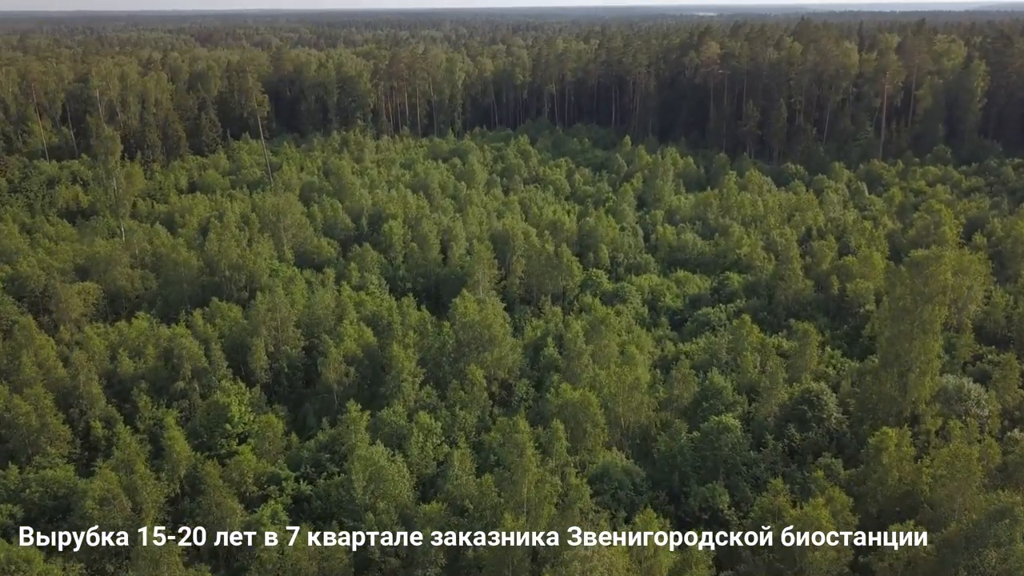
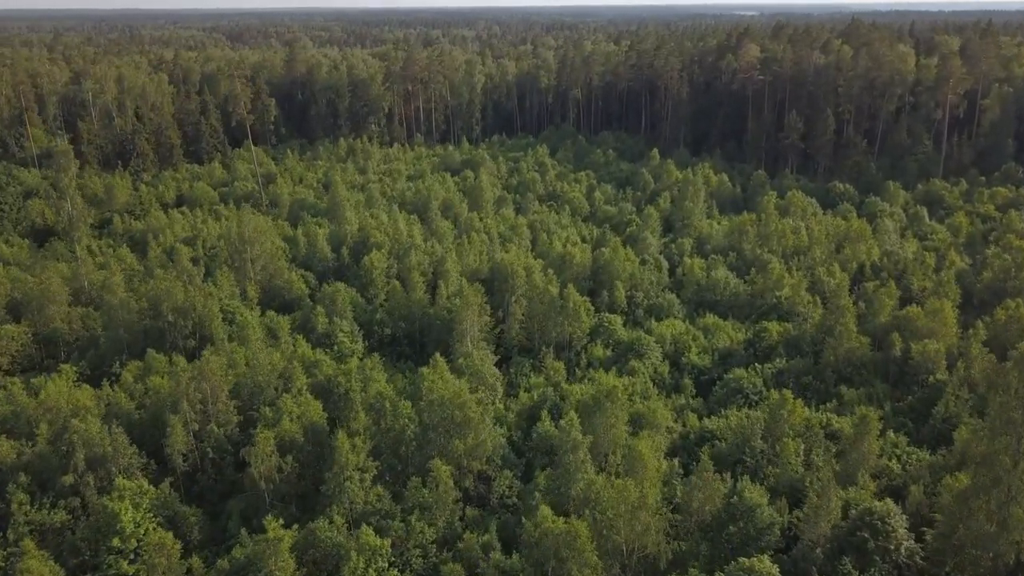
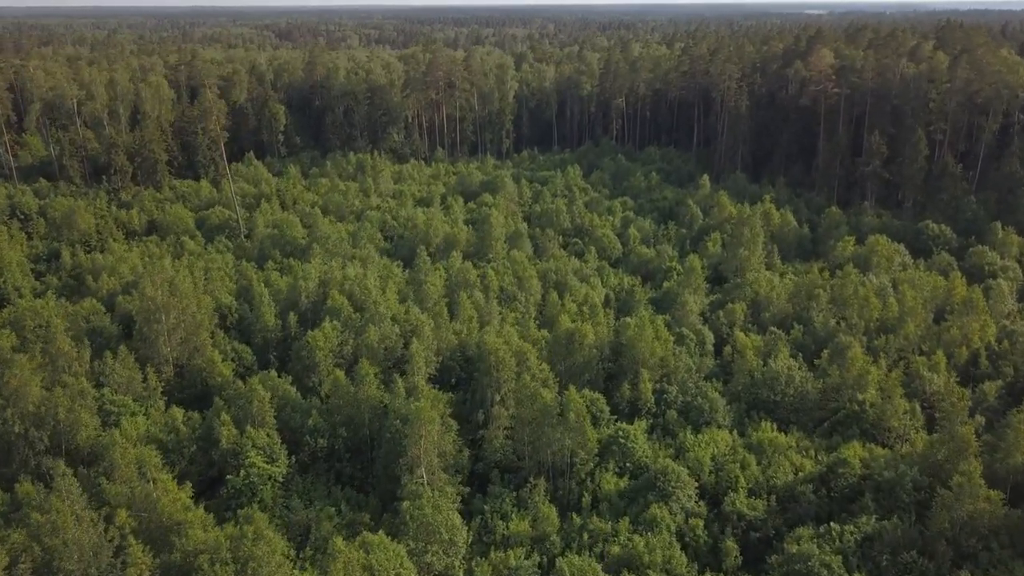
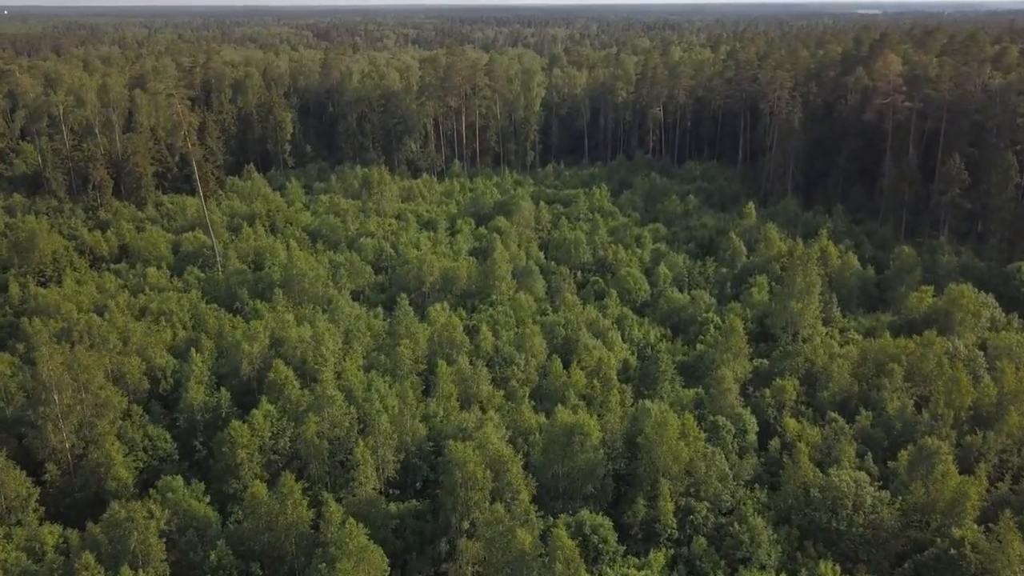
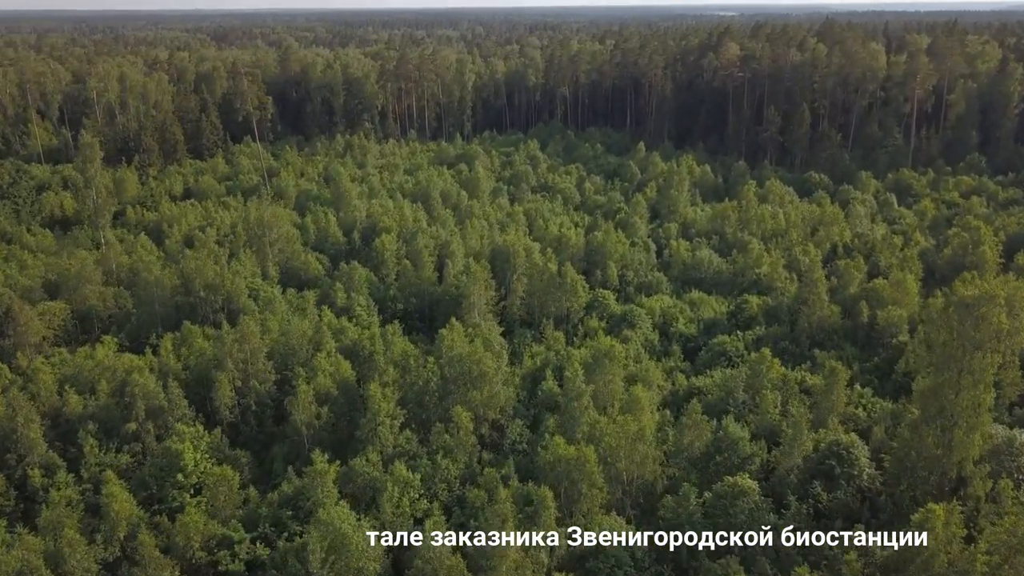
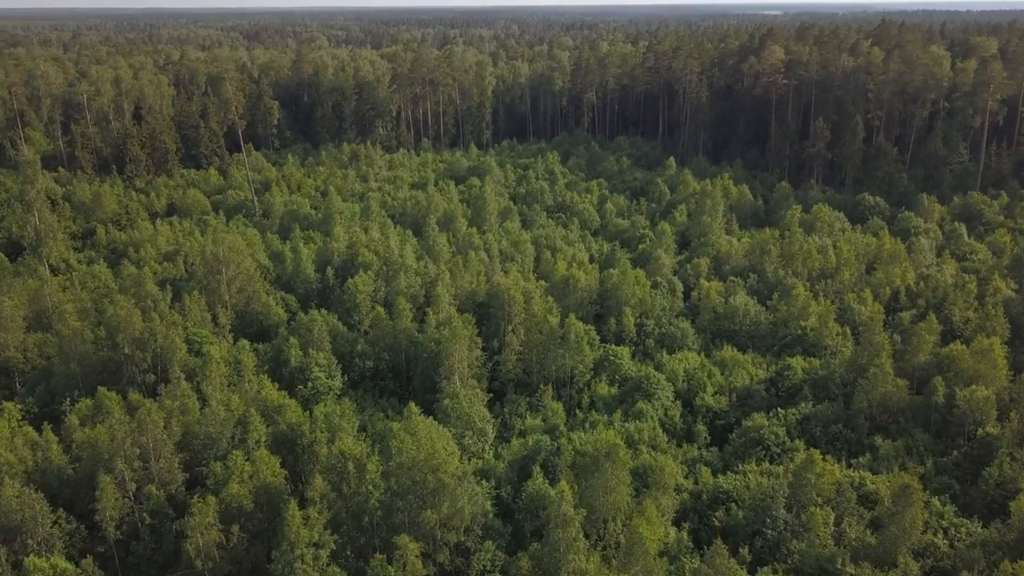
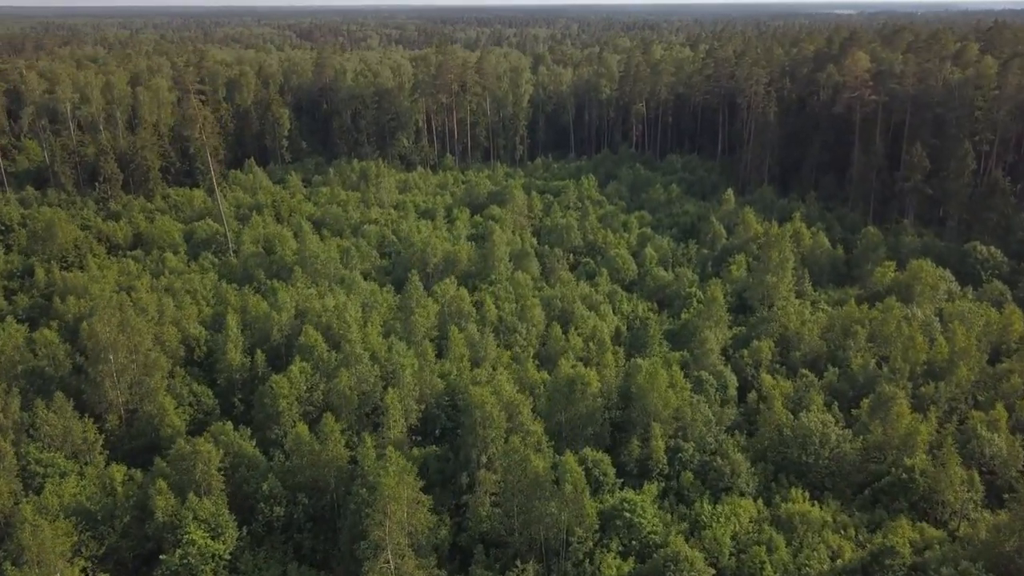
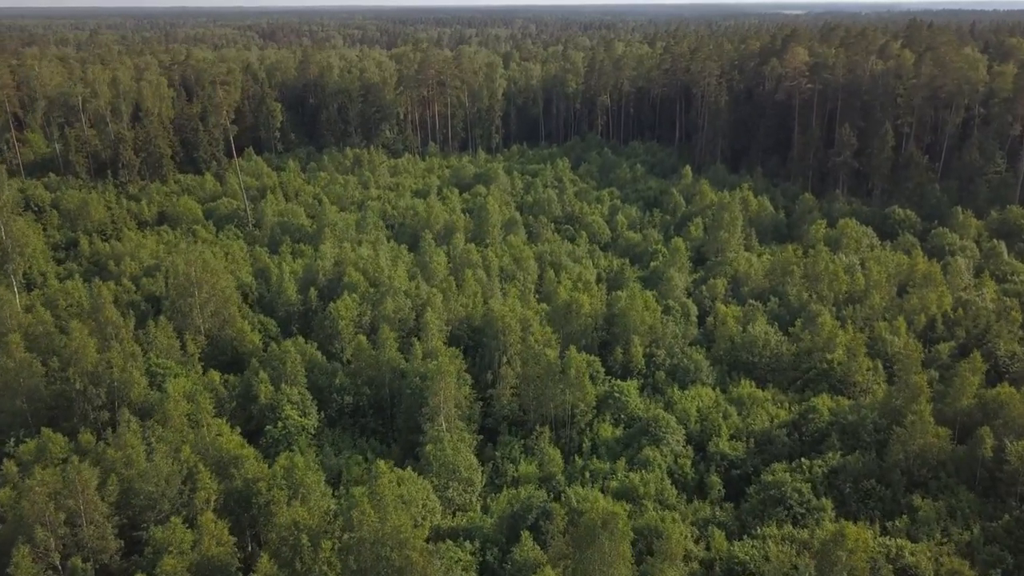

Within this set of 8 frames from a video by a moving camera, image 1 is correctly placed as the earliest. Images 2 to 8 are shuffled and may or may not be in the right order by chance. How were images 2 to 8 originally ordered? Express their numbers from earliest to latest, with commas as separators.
5, 2, 6, 8, 3, 7, 4
